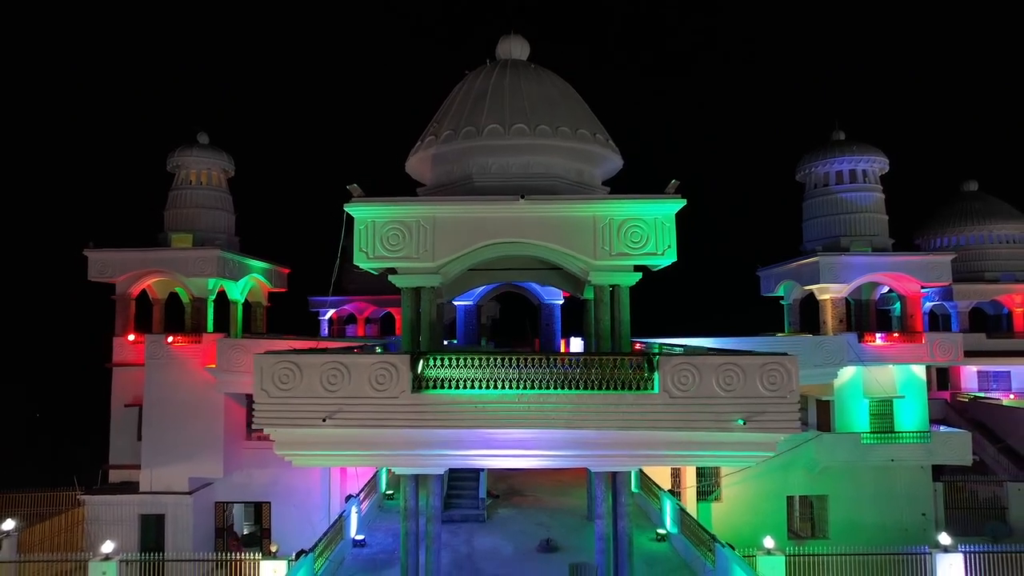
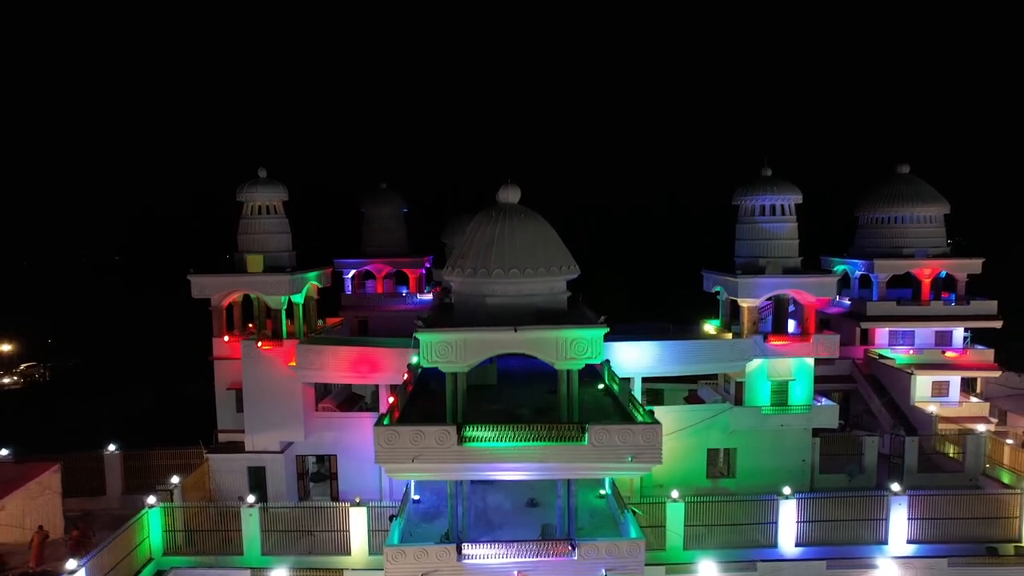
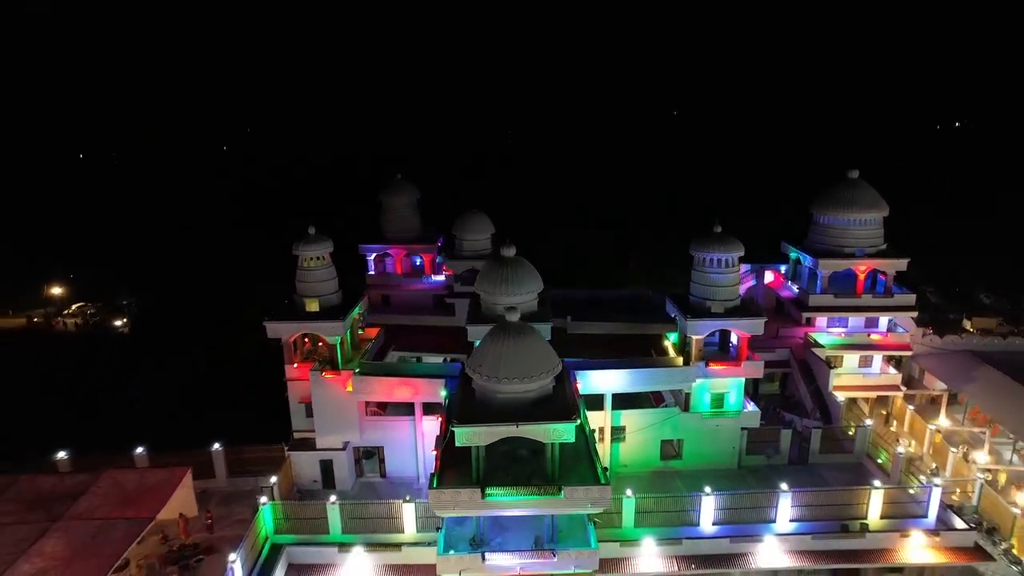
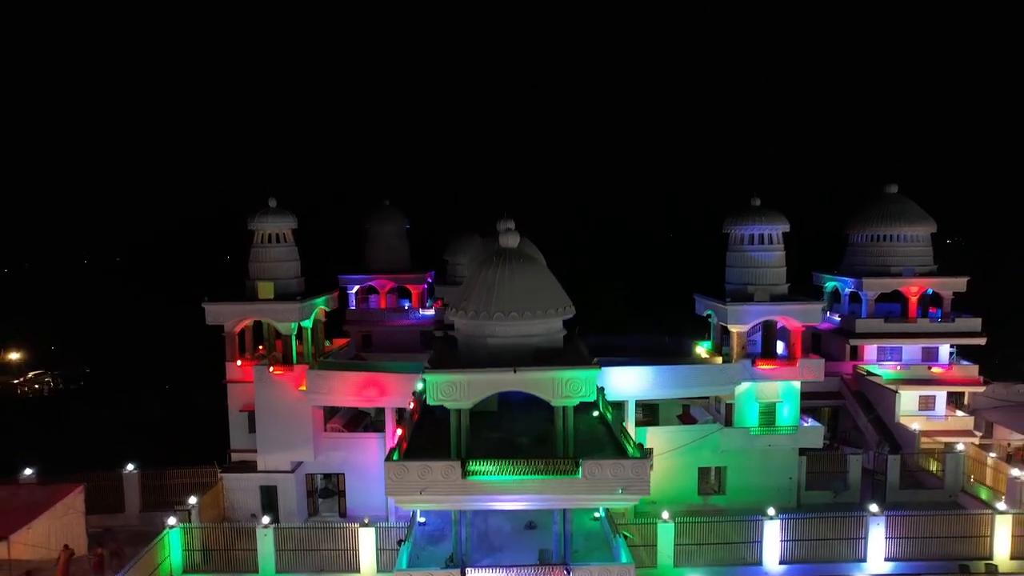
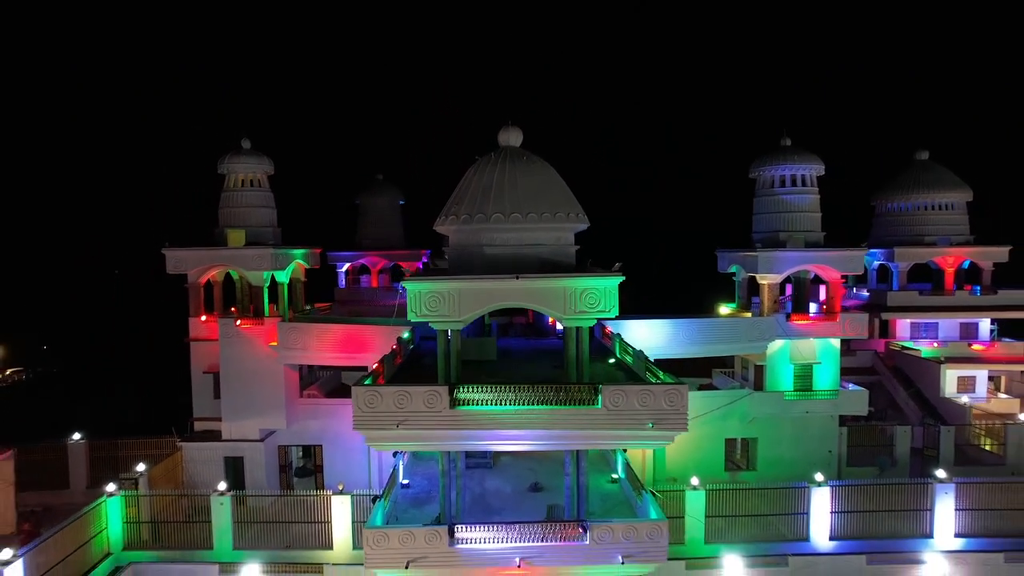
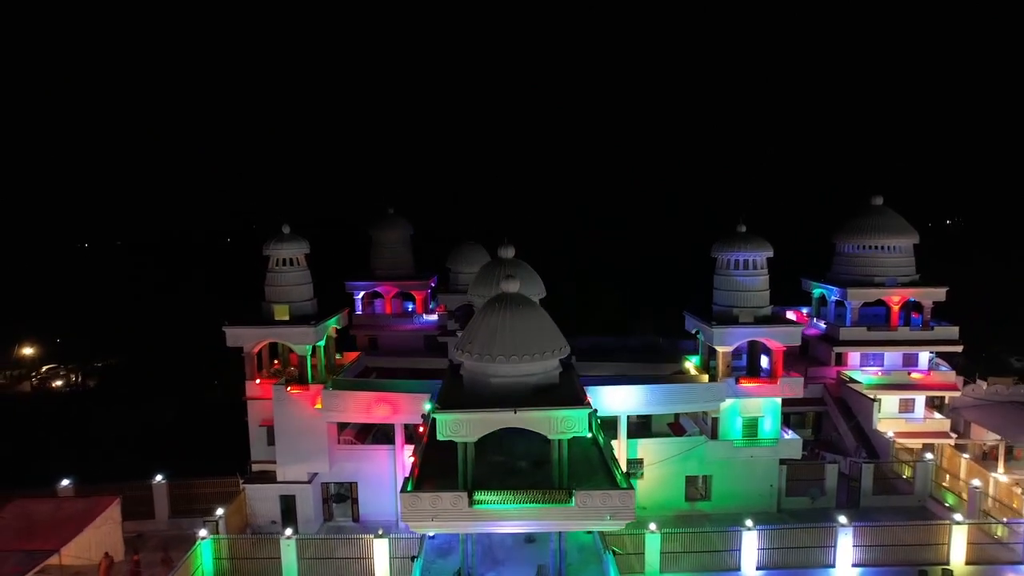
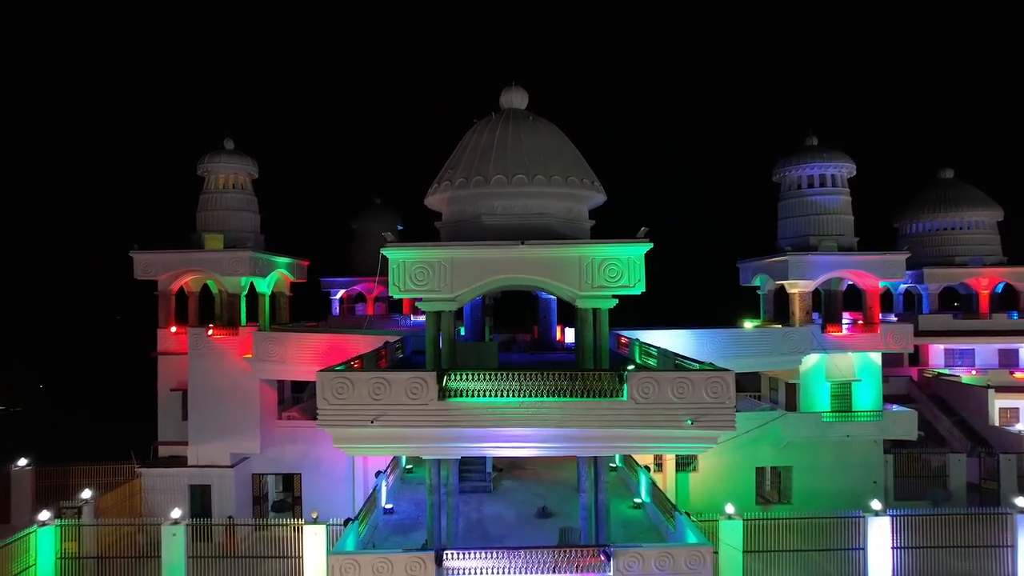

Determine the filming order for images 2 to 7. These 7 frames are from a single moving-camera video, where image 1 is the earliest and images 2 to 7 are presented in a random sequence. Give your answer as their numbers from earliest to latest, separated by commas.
7, 5, 2, 4, 6, 3
